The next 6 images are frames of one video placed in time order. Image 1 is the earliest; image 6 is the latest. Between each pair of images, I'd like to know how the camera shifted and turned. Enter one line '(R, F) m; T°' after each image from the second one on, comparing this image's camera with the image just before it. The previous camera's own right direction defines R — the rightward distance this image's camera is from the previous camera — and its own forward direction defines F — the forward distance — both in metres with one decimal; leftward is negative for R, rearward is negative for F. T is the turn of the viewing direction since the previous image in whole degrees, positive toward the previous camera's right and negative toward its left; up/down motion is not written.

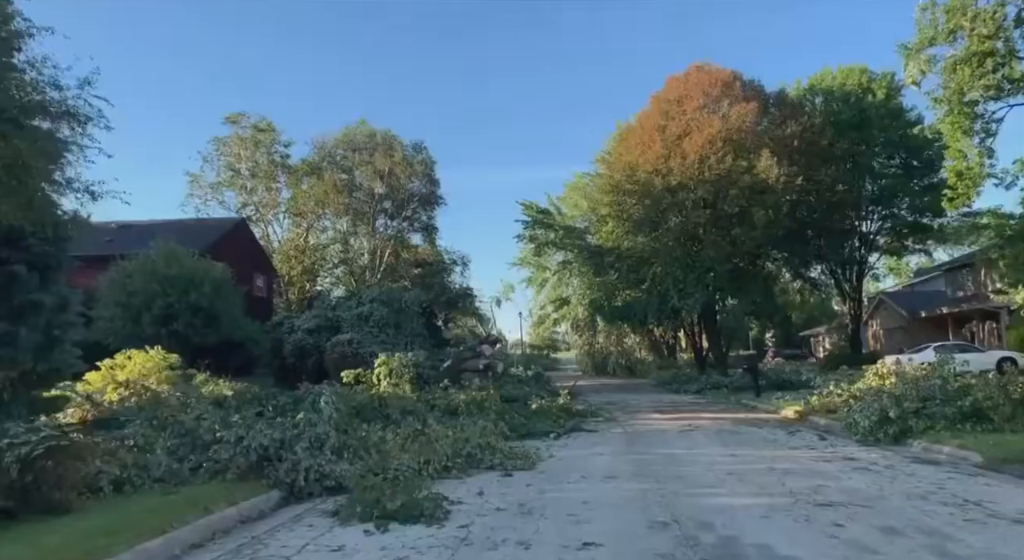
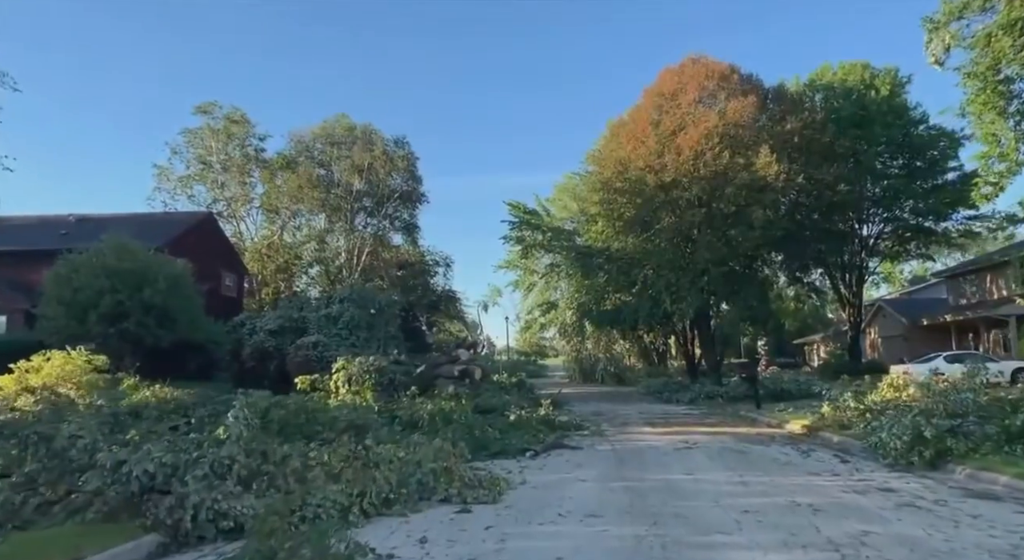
(+0.3, +1.8) m; +1°
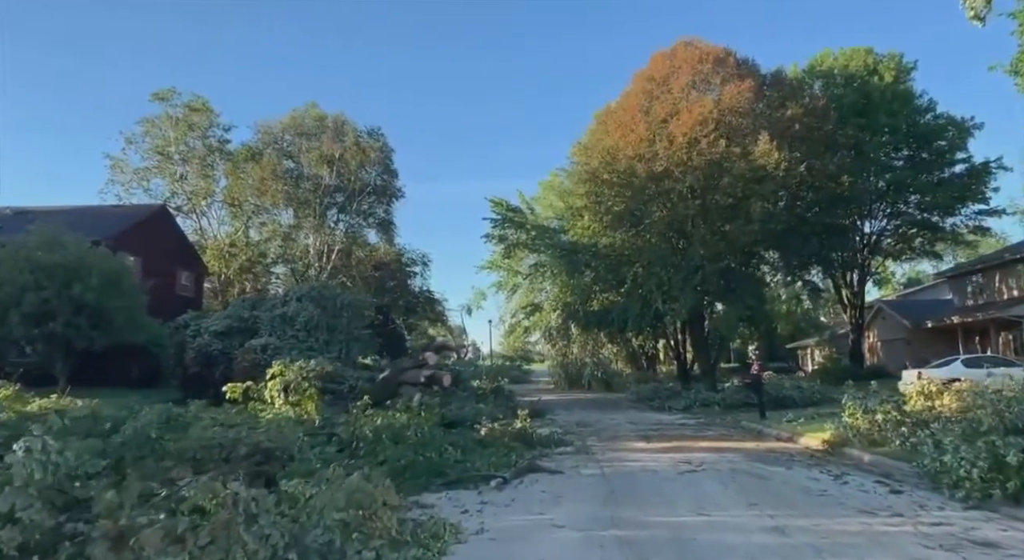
(+0.3, +2.3) m; +1°
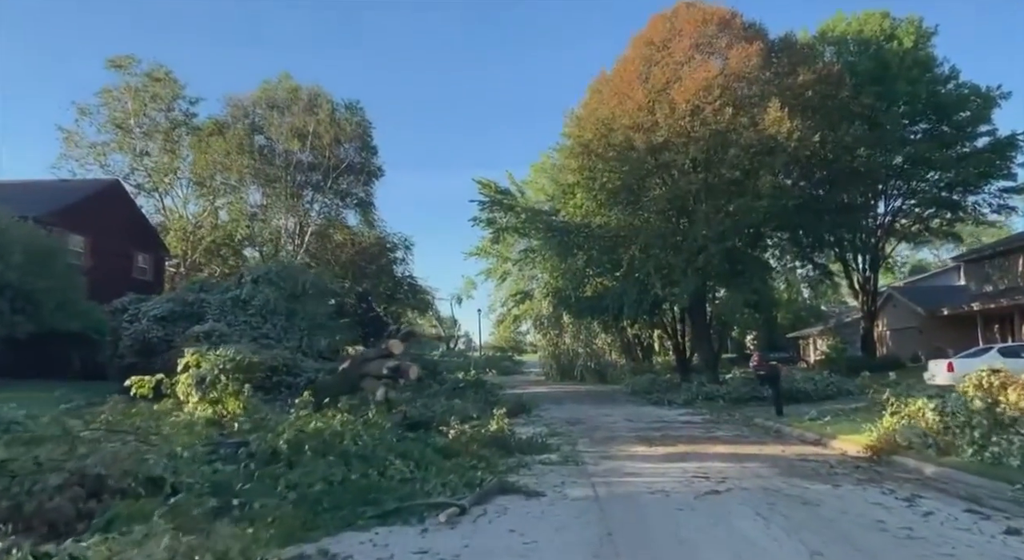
(+0.3, +2.5) m; 0°
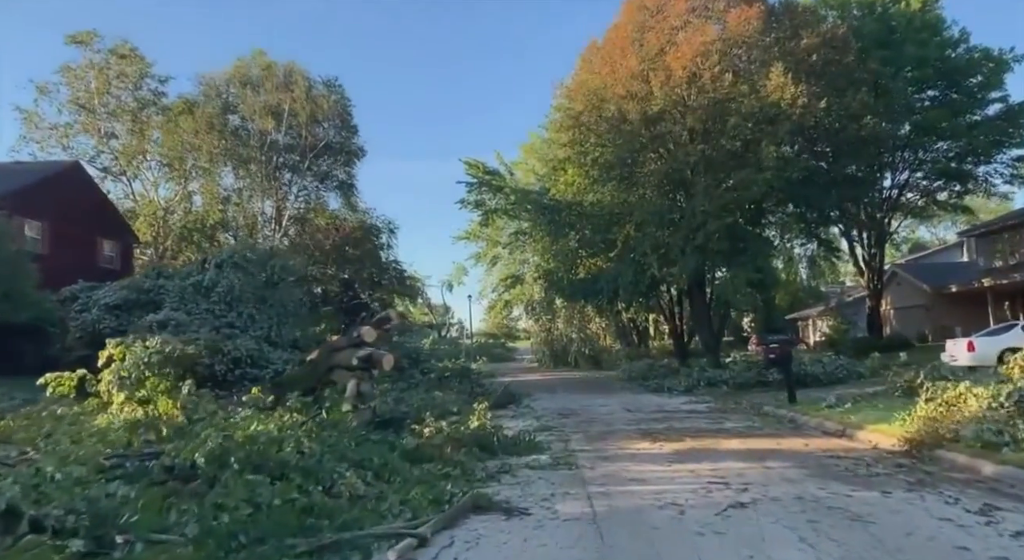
(+0.2, +1.5) m; 0°
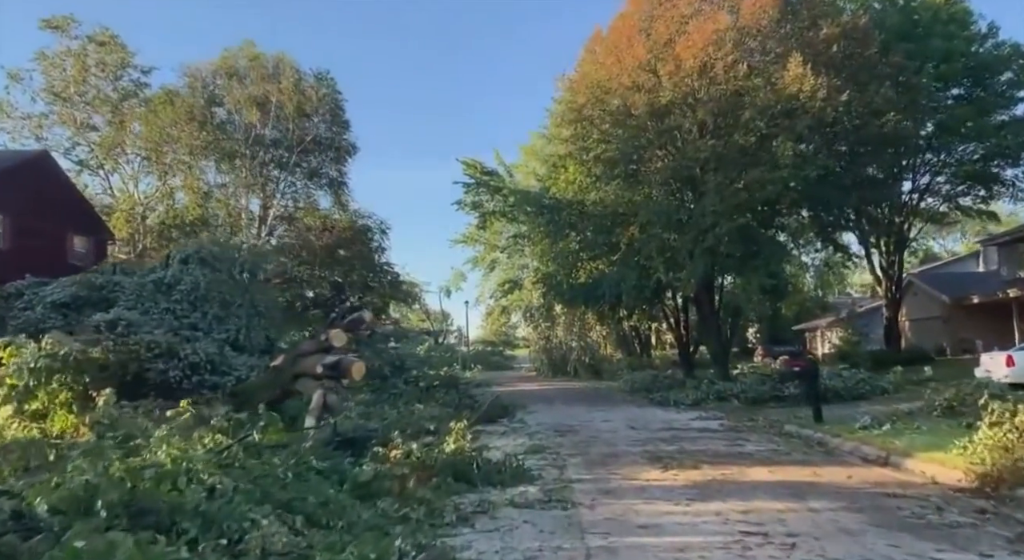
(+0.2, +1.7) m; 0°
